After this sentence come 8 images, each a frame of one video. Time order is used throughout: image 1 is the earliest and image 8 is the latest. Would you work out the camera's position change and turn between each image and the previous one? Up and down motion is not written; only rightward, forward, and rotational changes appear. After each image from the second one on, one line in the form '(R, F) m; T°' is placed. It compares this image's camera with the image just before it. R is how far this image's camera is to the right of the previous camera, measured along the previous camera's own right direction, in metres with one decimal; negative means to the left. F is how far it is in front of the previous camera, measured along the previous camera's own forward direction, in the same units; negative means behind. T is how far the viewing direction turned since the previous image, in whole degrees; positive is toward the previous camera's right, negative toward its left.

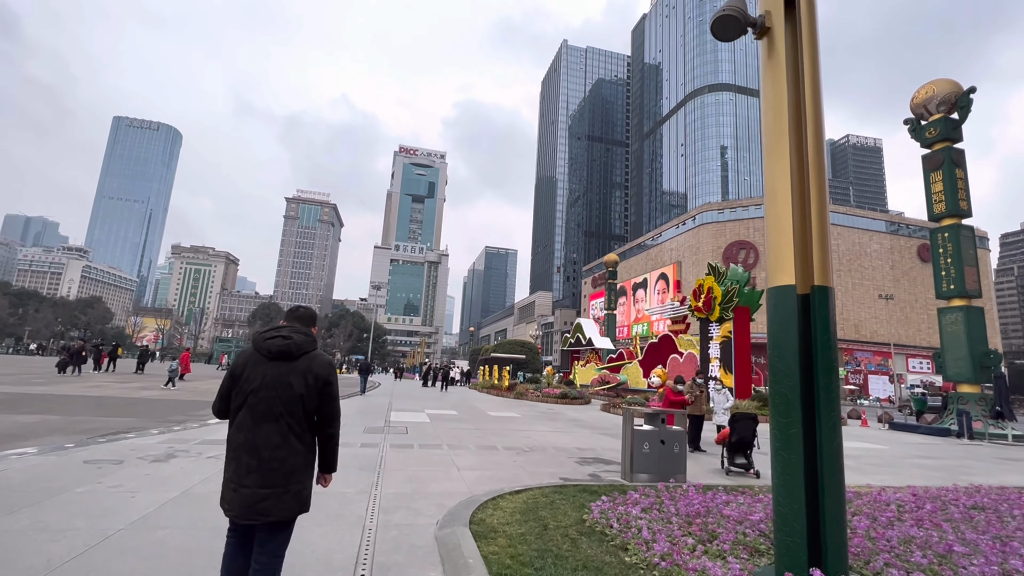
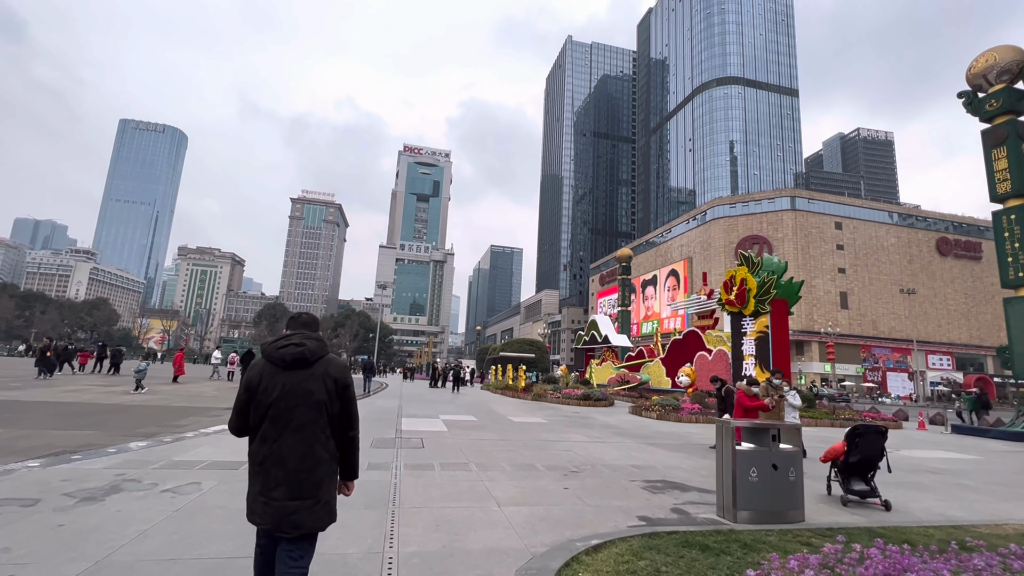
(-0.5, +1.5) m; -1°
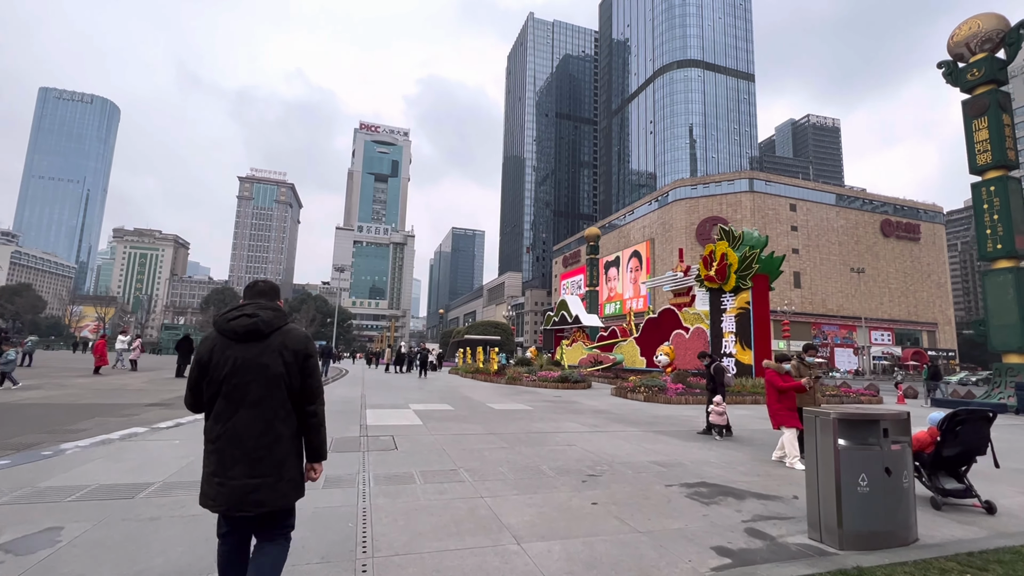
(-0.4, +1.4) m; +5°
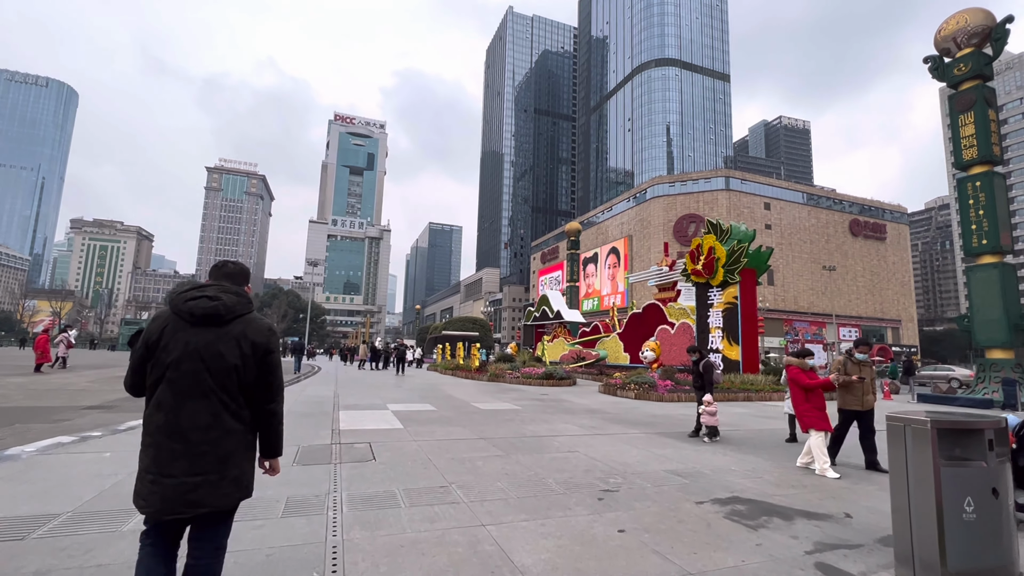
(-0.2, +0.8) m; +3°
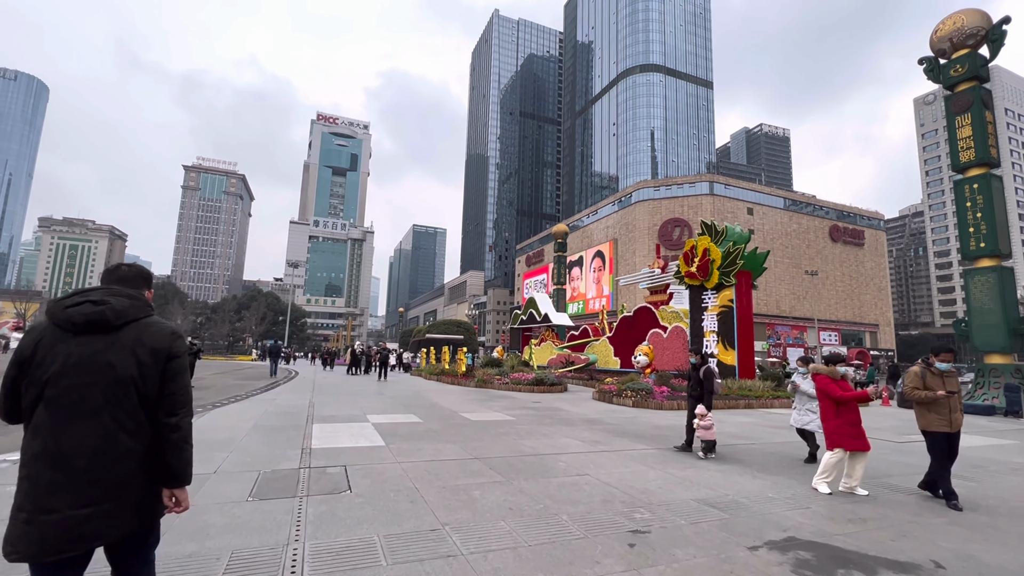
(-0.2, +0.8) m; +2°
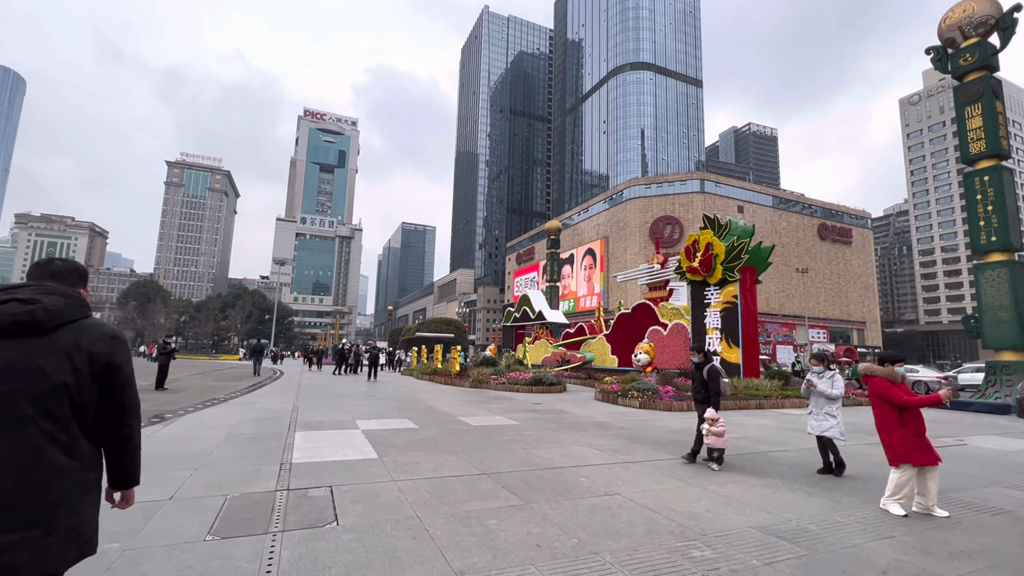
(-0.2, +0.7) m; +1°
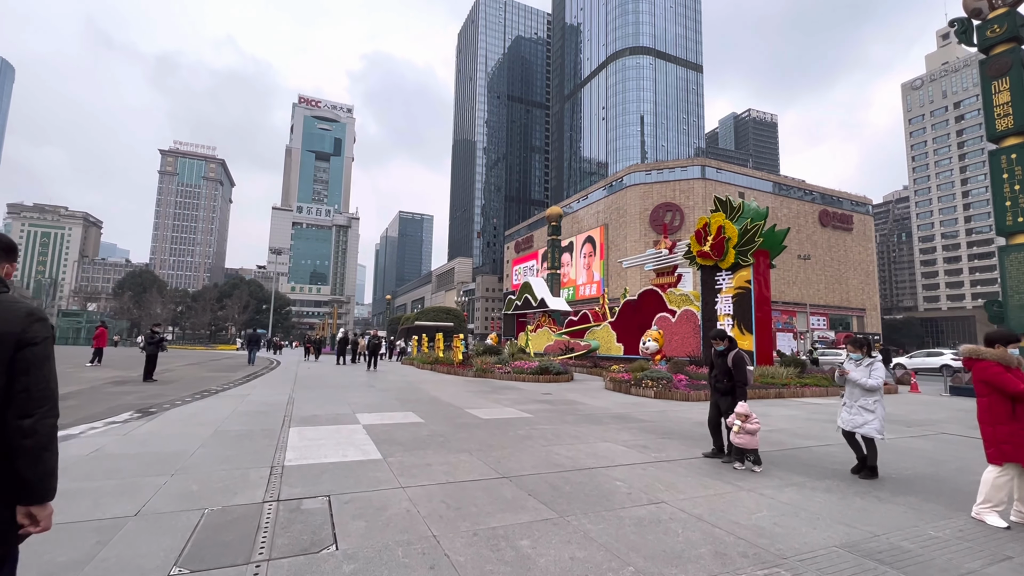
(-0.2, +0.6) m; 0°
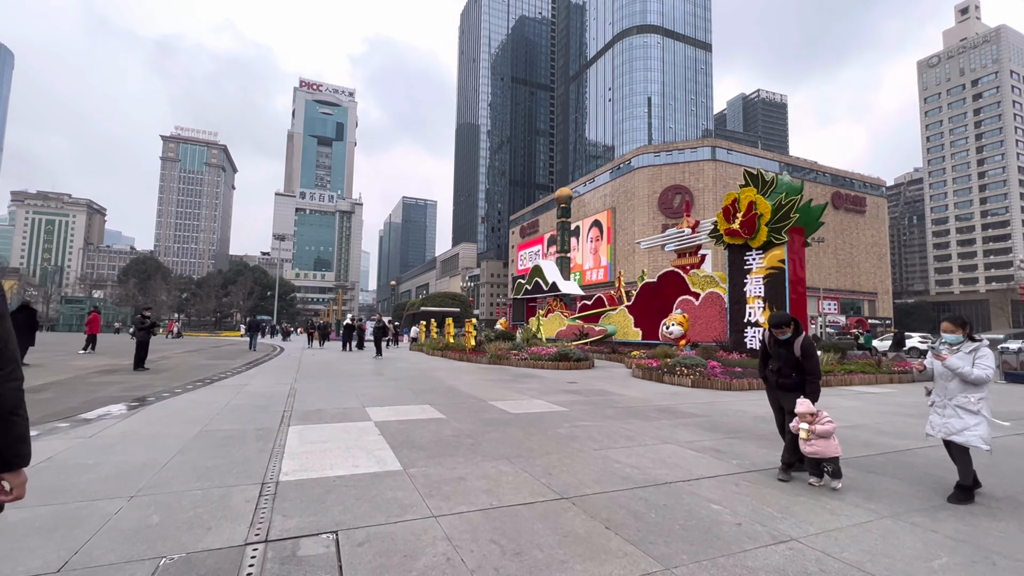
(-0.4, +1.0) m; 0°
